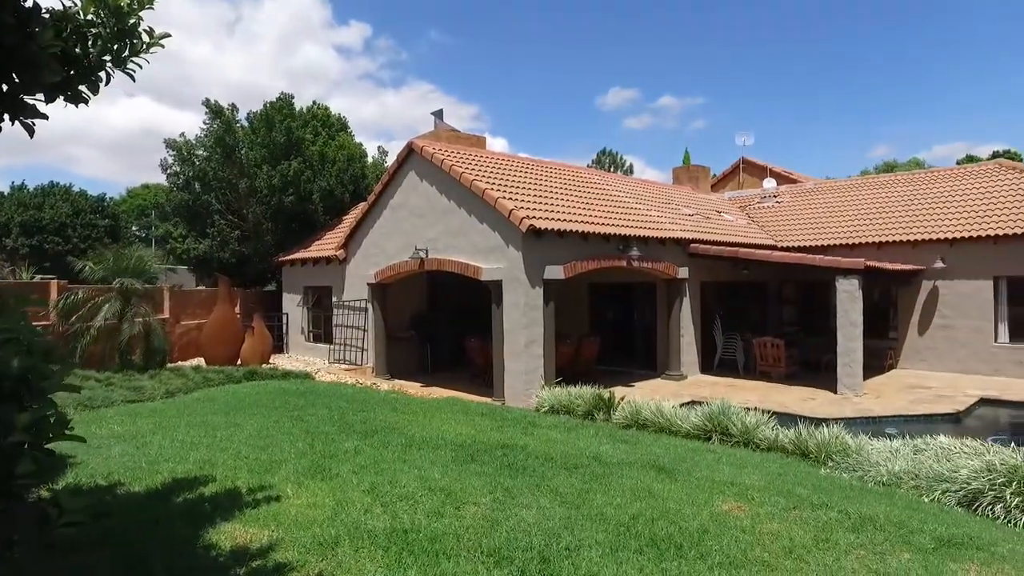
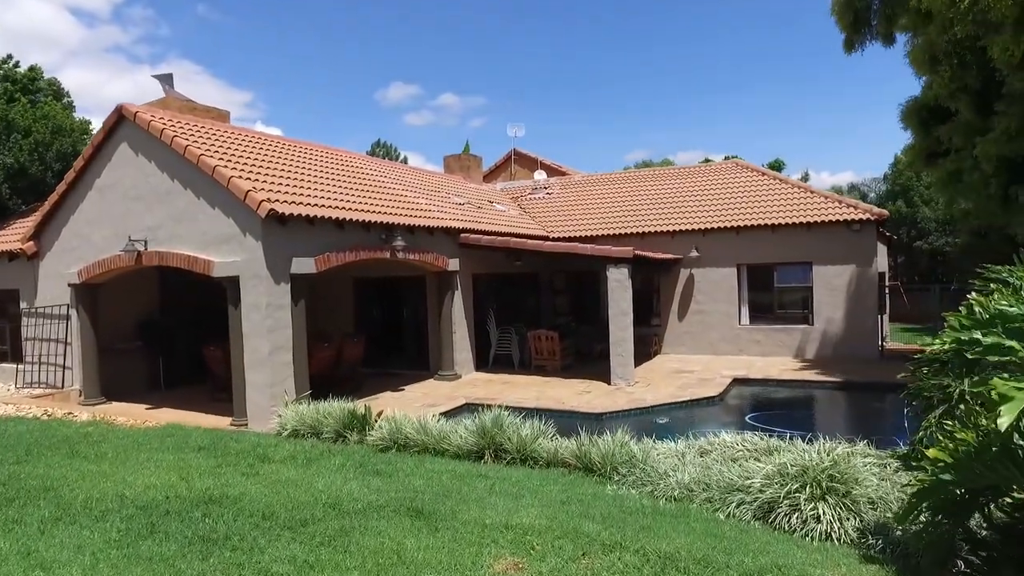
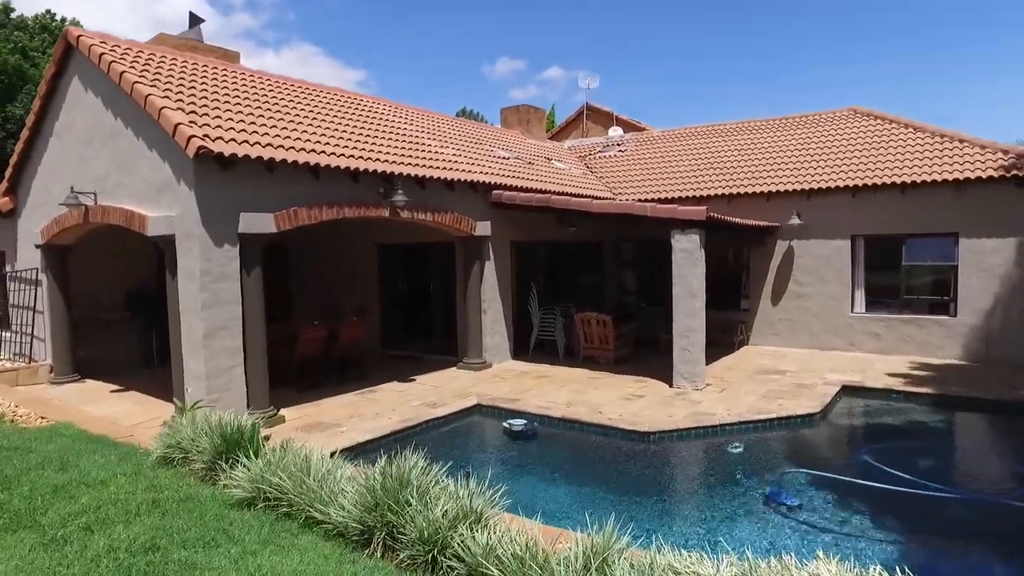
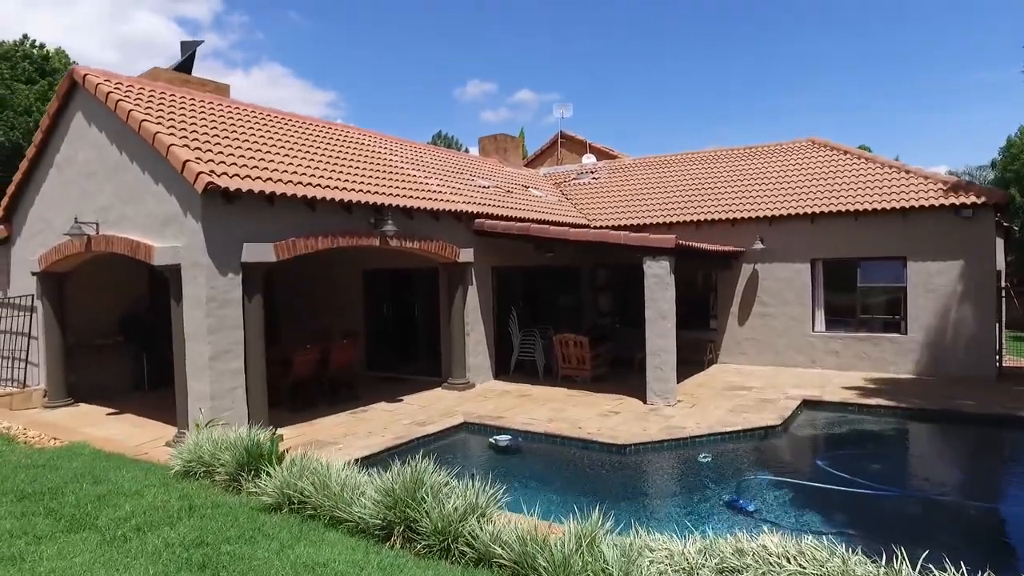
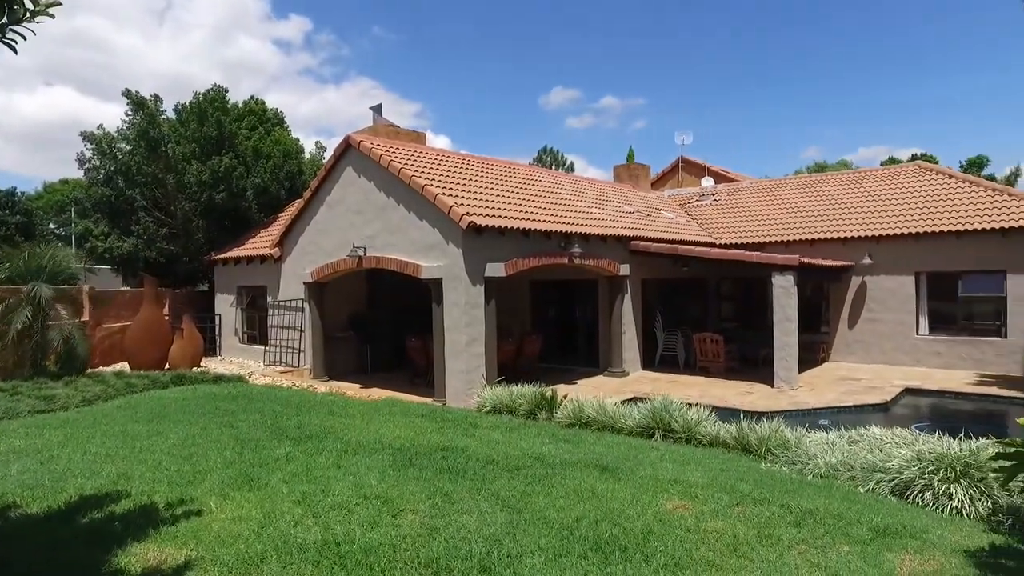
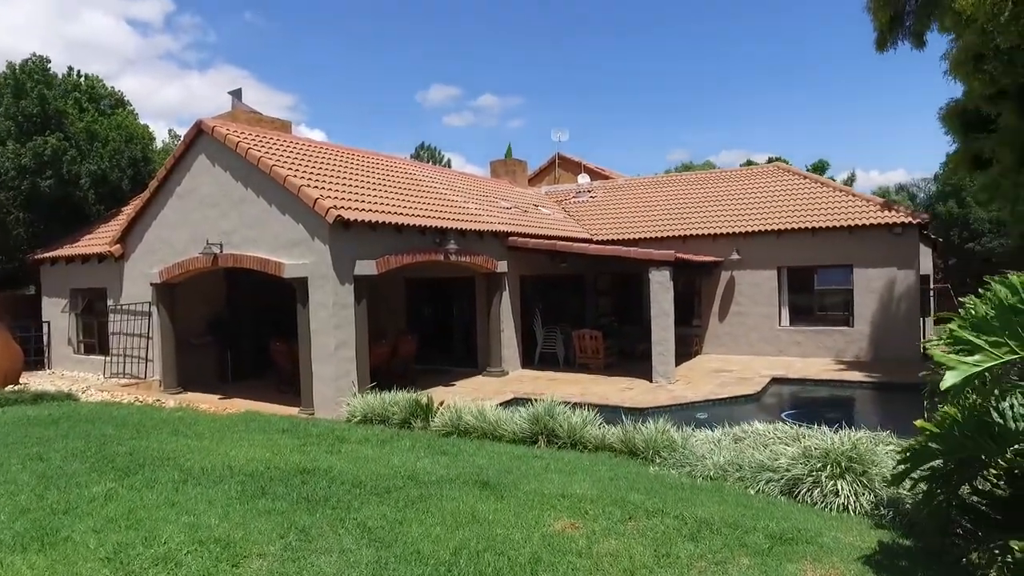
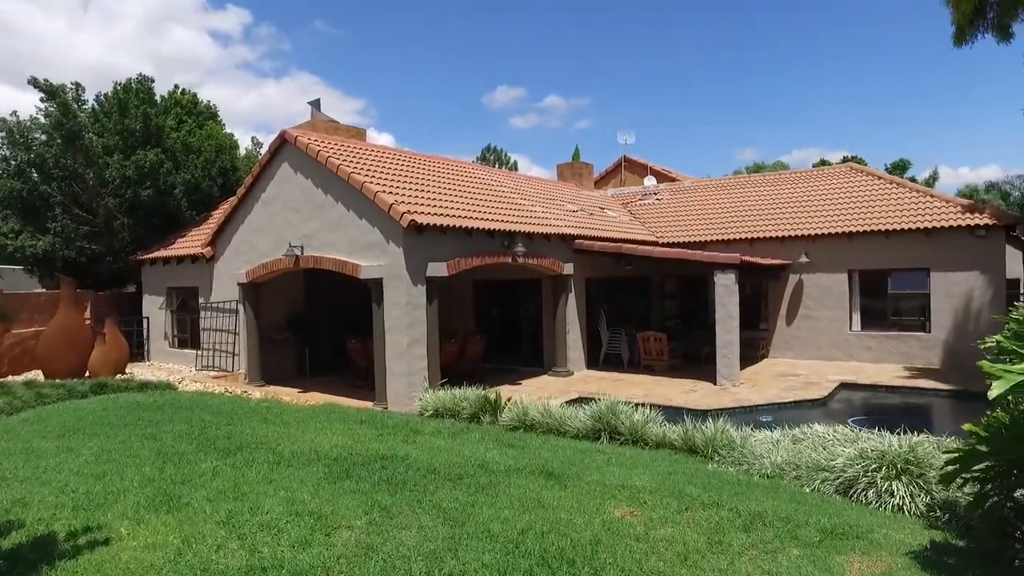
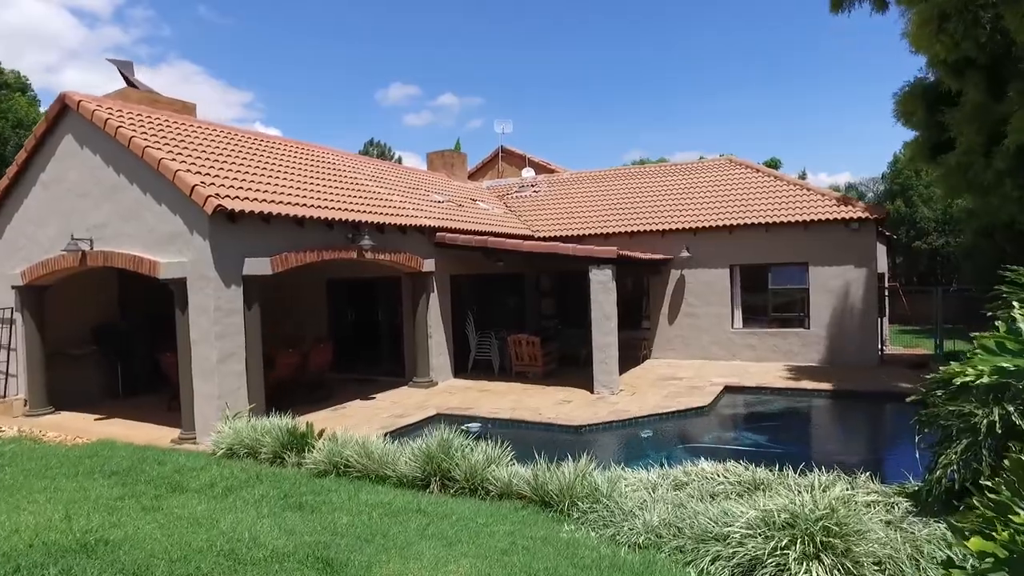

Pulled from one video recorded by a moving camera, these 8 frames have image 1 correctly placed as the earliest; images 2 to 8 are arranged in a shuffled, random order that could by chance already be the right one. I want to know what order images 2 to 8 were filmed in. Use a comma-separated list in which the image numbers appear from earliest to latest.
5, 7, 6, 2, 8, 4, 3
